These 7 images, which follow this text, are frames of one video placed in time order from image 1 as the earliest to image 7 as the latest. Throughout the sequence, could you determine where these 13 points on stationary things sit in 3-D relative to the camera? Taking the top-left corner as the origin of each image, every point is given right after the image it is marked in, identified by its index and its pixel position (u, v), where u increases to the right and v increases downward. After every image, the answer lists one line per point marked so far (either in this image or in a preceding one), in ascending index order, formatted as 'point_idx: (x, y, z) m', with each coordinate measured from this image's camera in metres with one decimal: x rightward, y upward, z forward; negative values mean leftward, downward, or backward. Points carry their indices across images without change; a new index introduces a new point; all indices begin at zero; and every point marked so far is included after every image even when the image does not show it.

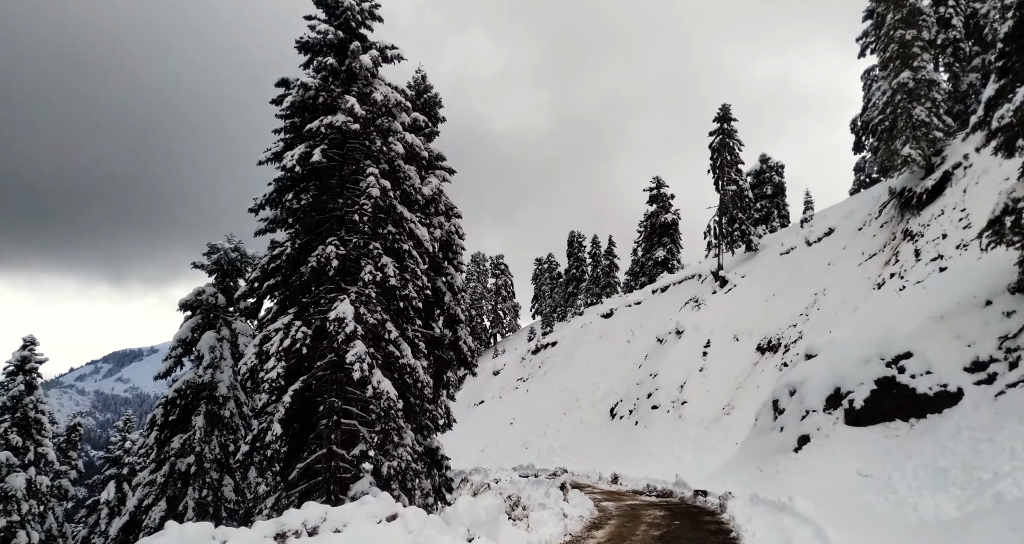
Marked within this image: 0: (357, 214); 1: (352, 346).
0: (-3.6, +1.4, +15.2) m
1: (-3.6, -1.6, +14.4) m
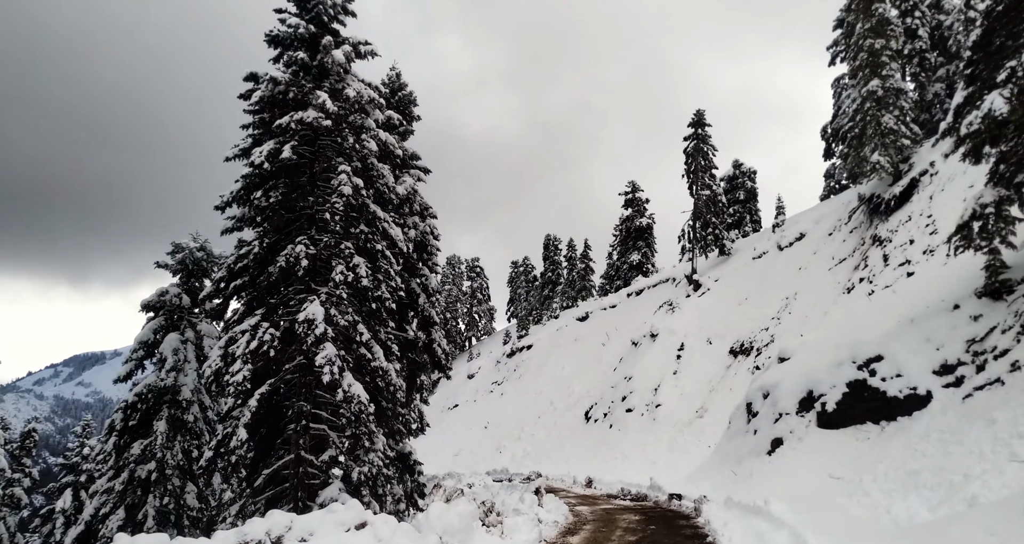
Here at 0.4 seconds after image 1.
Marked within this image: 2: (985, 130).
0: (-4.2, +1.4, +14.8) m
1: (-4.1, -1.6, +14.0) m
2: (+10.6, +3.2, +14.6) m
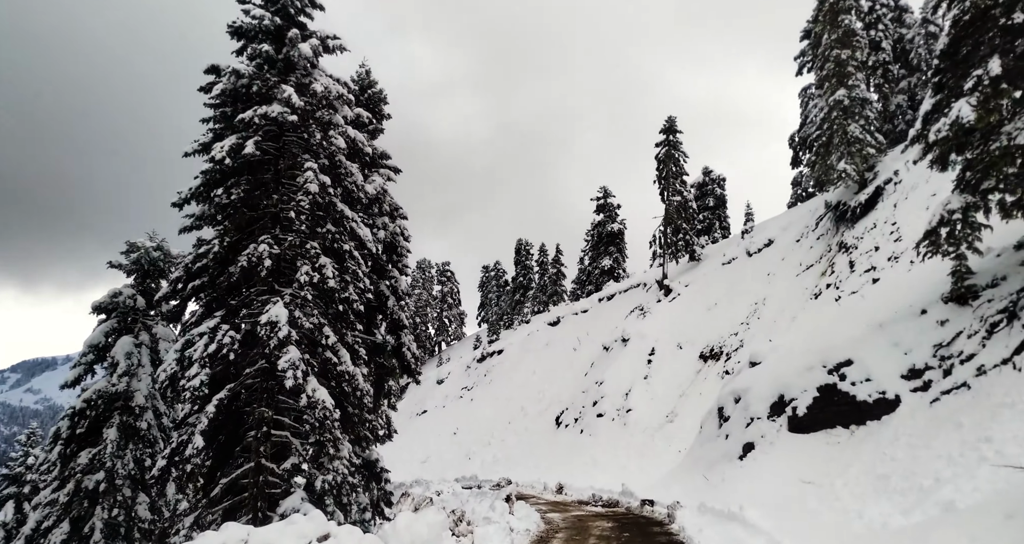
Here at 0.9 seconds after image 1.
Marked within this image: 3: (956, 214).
0: (-4.8, +1.3, +14.3) m
1: (-4.7, -1.6, +13.5) m
2: (+10.0, +3.1, +14.8) m
3: (+10.4, +1.4, +15.2) m
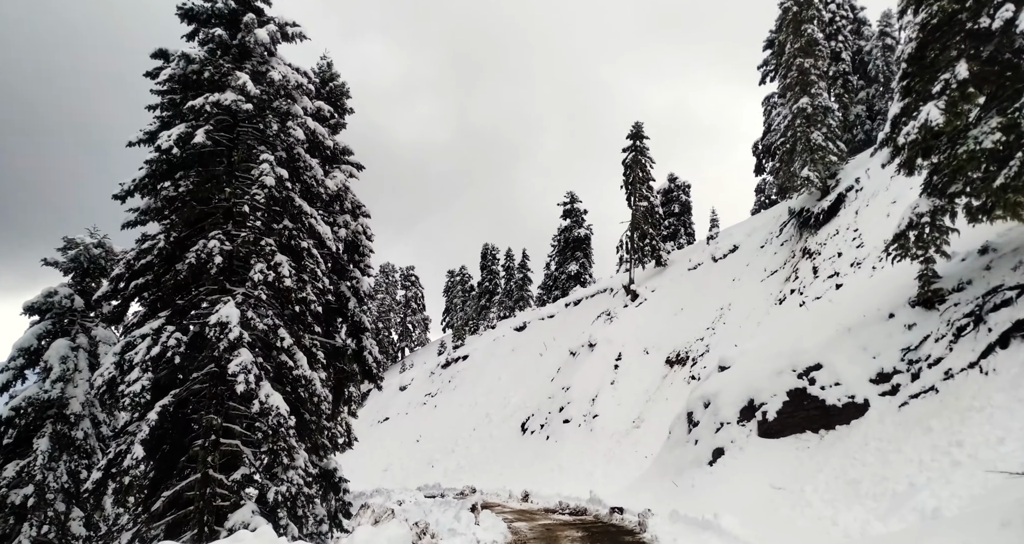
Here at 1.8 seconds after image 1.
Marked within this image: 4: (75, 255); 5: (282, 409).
0: (-5.5, +1.4, +13.5) m
1: (-5.4, -1.6, +12.7) m
2: (+9.3, +3.0, +14.7) m
3: (+9.7, +1.3, +15.2) m
4: (-12.1, +0.5, +18.2) m
5: (-4.6, -2.7, +12.8) m
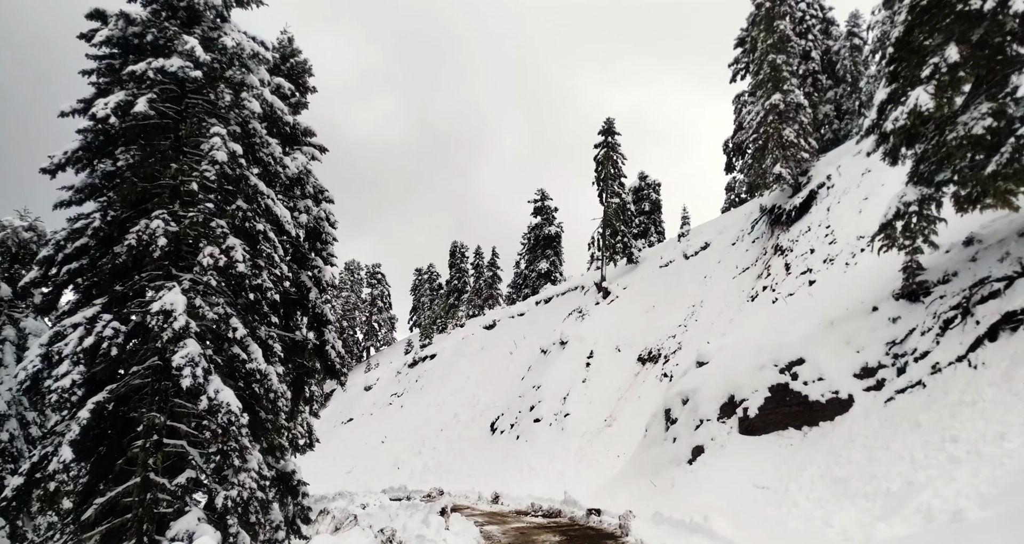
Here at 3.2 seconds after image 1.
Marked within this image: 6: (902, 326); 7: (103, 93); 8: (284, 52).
0: (-6.0, +1.7, +12.3) m
1: (-5.8, -1.3, +11.5) m
2: (+8.7, +3.2, +14.3) m
3: (+9.1, +1.5, +14.7) m
4: (-12.8, +0.8, +16.7) m
5: (-5.0, -2.4, +11.7) m
6: (+9.2, -1.3, +15.3) m
7: (-8.0, +3.5, +12.7) m
8: (-6.5, +6.2, +18.4) m
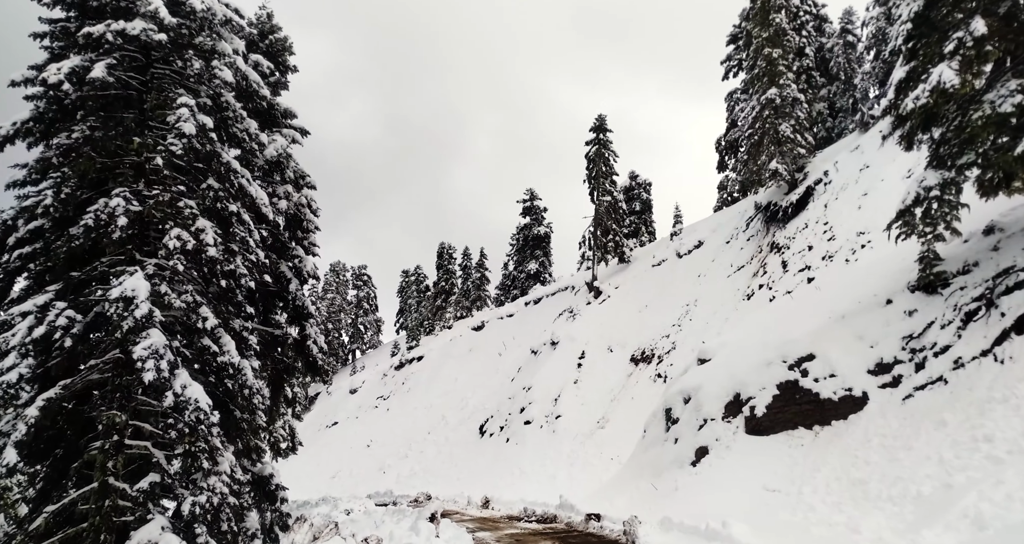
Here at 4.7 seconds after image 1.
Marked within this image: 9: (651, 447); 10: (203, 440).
0: (-6.0, +1.9, +11.2) m
1: (-5.9, -1.0, +10.4) m
2: (+8.7, +3.5, +13.5) m
3: (+9.0, +1.7, +13.9) m
4: (-12.9, +1.1, +15.4) m
5: (-5.1, -2.2, +10.6) m
6: (+9.1, -1.1, +14.5) m
7: (-8.0, +3.7, +11.6) m
8: (-6.6, +6.4, +17.3) m
9: (+4.1, -5.1, +19.0) m
10: (-5.2, -2.9, +11.0) m
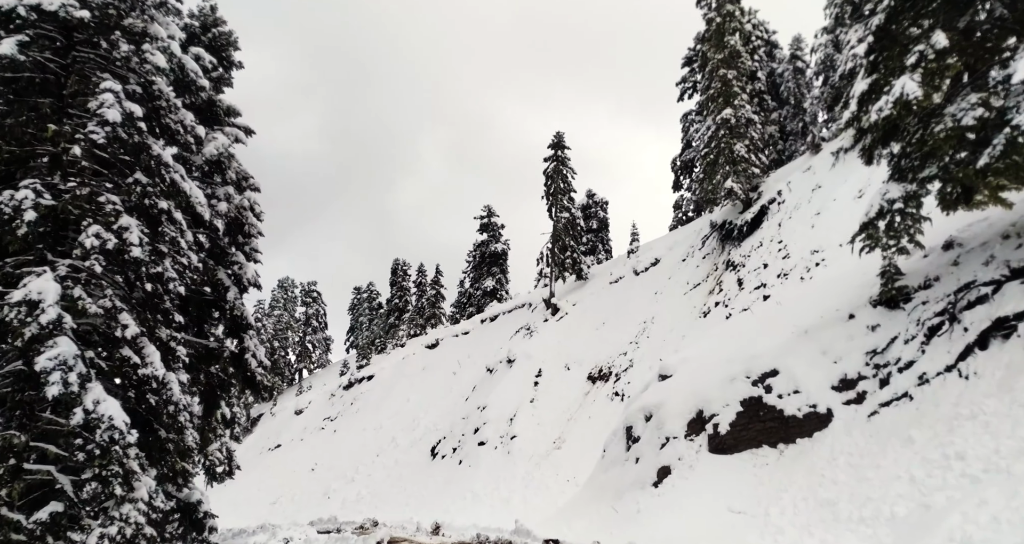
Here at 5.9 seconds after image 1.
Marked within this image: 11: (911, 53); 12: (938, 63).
0: (-6.7, +1.9, +10.0) m
1: (-6.5, -1.0, +9.1) m
2: (+7.8, +3.2, +13.4) m
3: (+8.1, +1.4, +13.8) m
4: (-13.9, +1.0, +13.8) m
5: (-5.7, -2.2, +9.4) m
6: (+8.2, -1.4, +14.3) m
7: (-8.6, +3.7, +10.4) m
8: (-7.6, +6.2, +16.3) m
9: (+2.8, -5.5, +18.3) m
10: (-5.9, -2.9, +9.8) m
11: (+8.1, +4.4, +13.1) m
12: (+8.3, +4.0, +12.6) m
